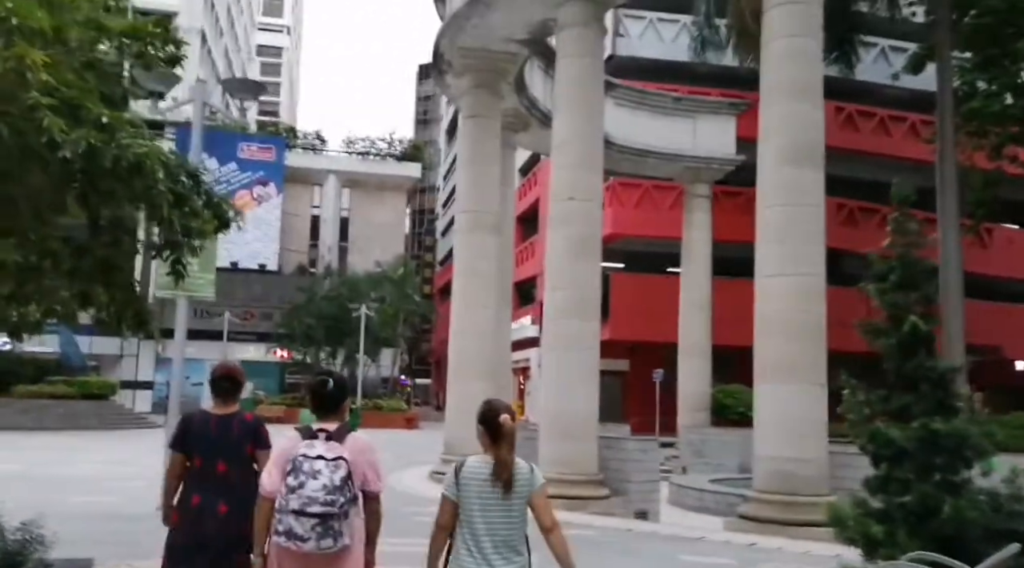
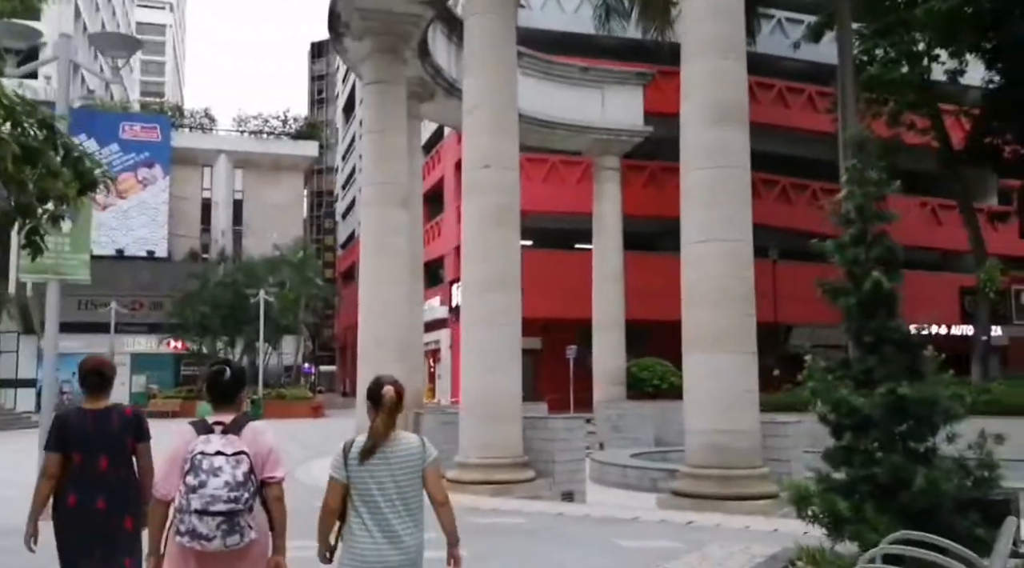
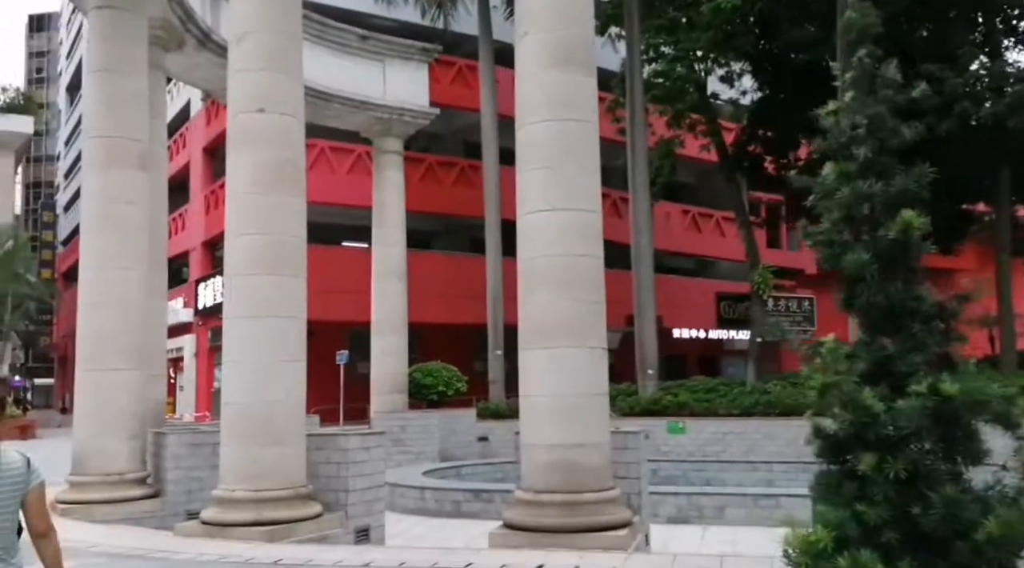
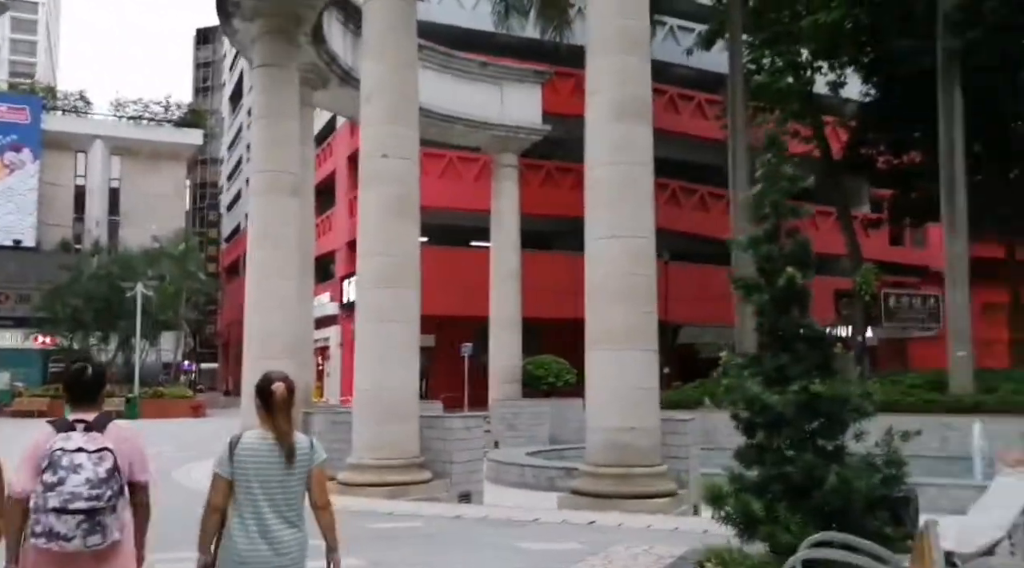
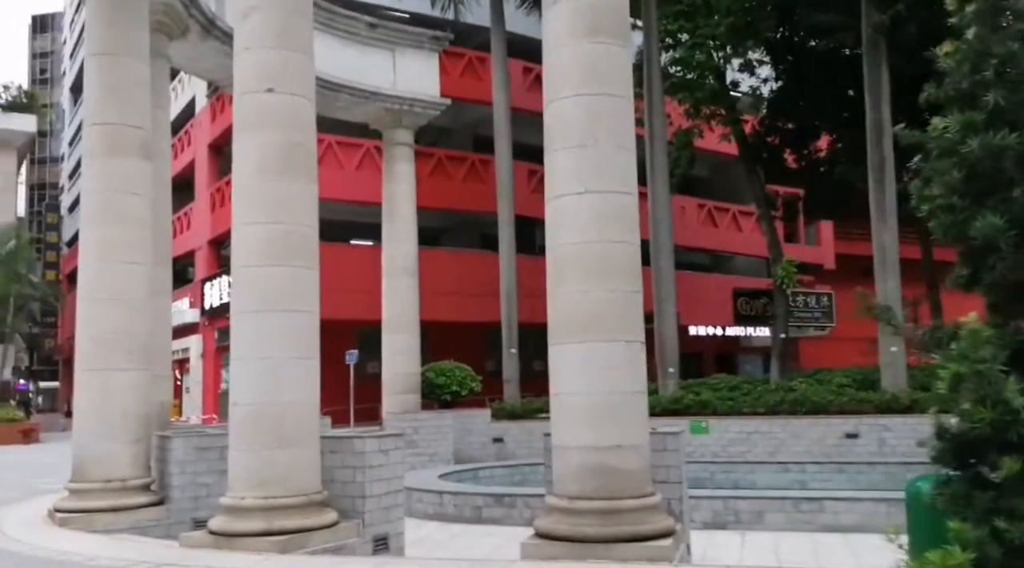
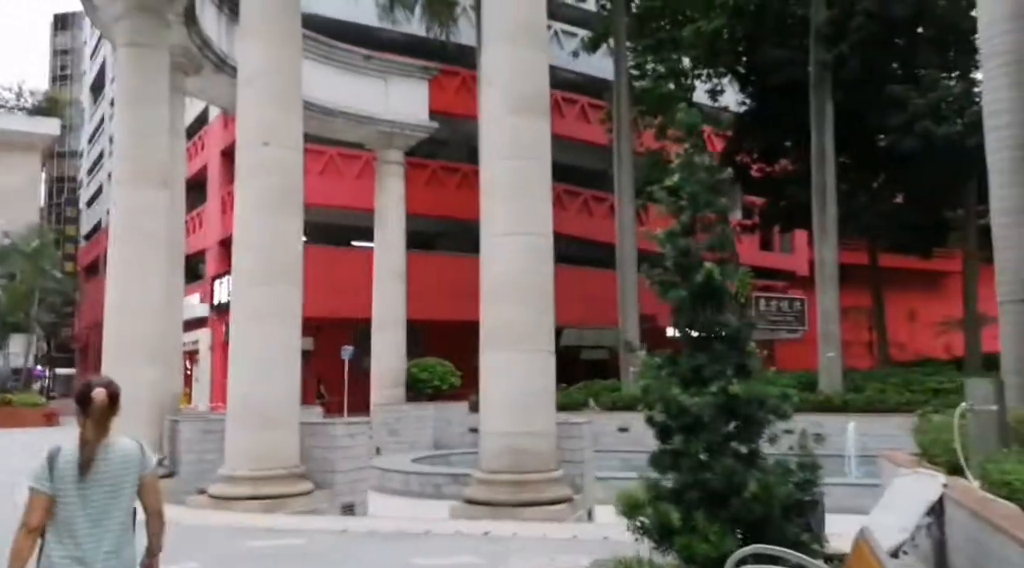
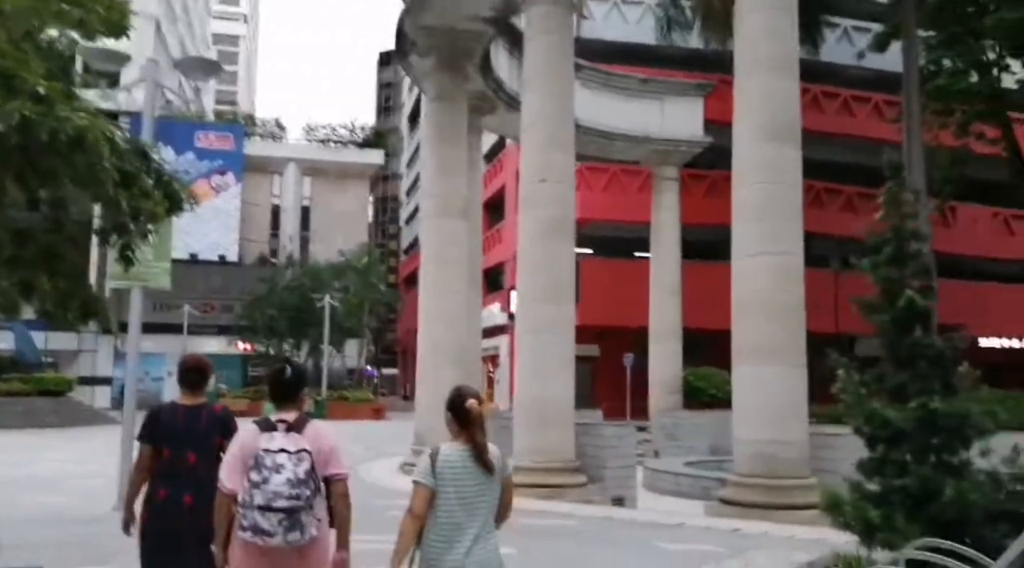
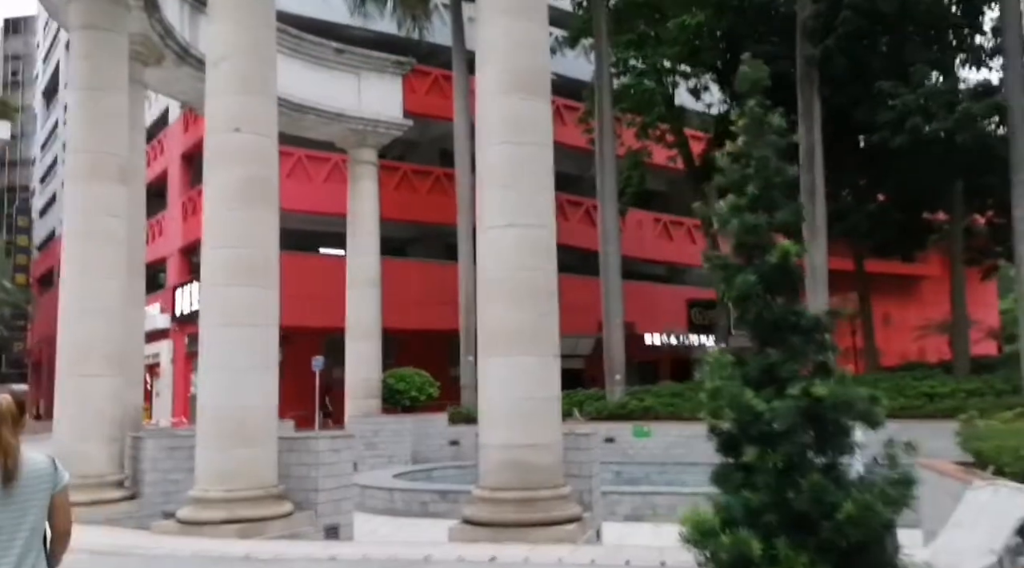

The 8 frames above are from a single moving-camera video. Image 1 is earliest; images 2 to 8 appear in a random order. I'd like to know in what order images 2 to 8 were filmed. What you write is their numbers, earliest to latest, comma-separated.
7, 2, 4, 6, 8, 3, 5
